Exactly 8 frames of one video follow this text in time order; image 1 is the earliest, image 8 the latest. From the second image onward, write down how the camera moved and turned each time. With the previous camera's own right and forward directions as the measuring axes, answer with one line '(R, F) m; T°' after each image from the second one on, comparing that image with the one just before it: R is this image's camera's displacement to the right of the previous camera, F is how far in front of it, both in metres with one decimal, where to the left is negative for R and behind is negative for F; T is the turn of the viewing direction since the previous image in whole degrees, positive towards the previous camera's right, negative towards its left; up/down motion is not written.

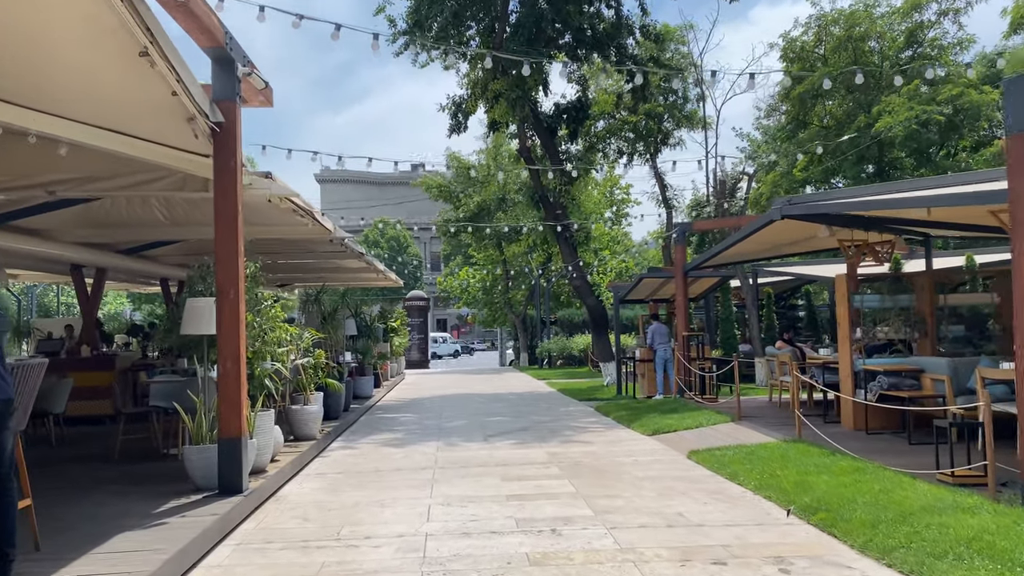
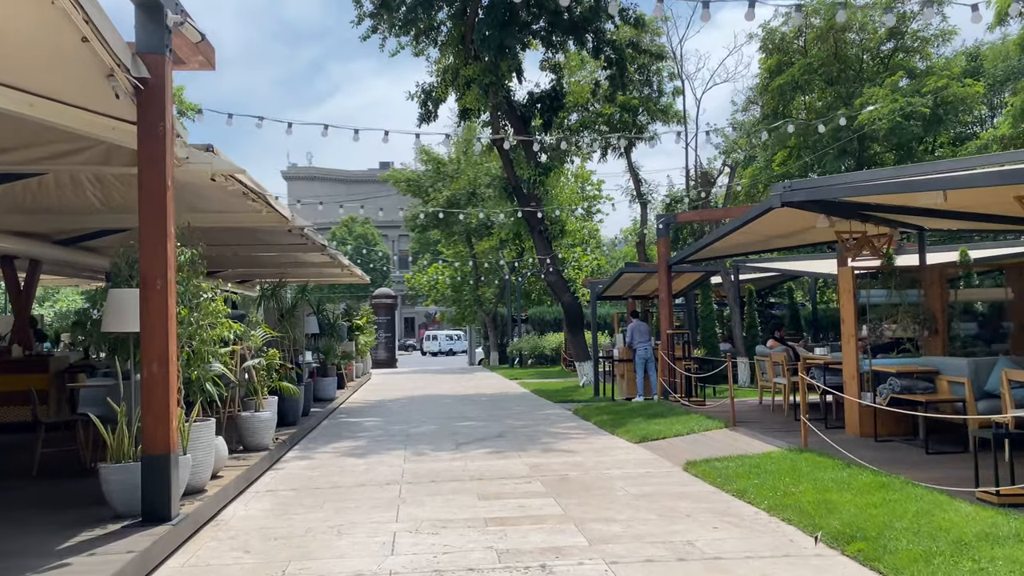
(-0.1, +1.0) m; +2°
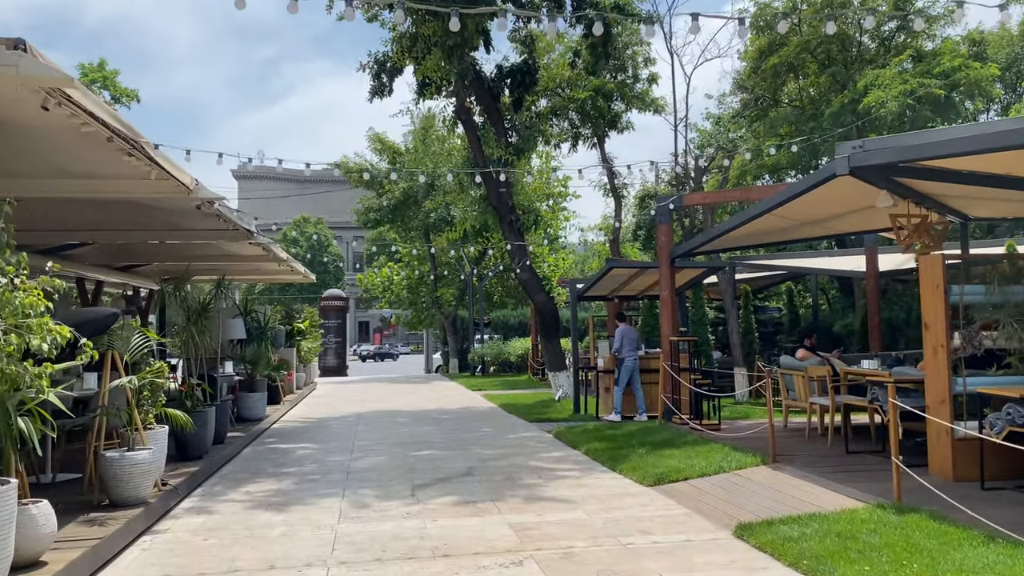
(-0.2, +2.6) m; +3°
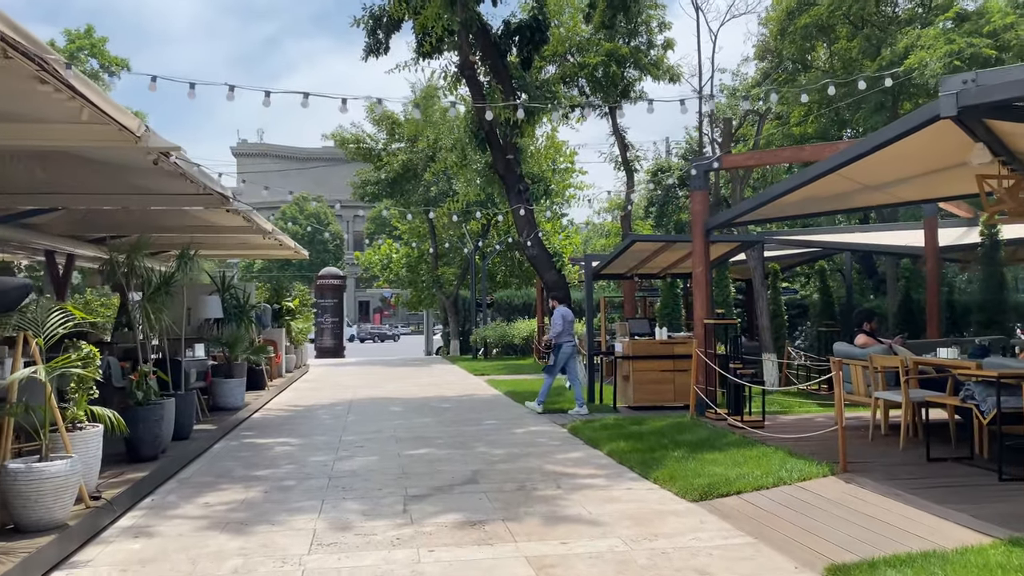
(-0.1, +1.5) m; 0°
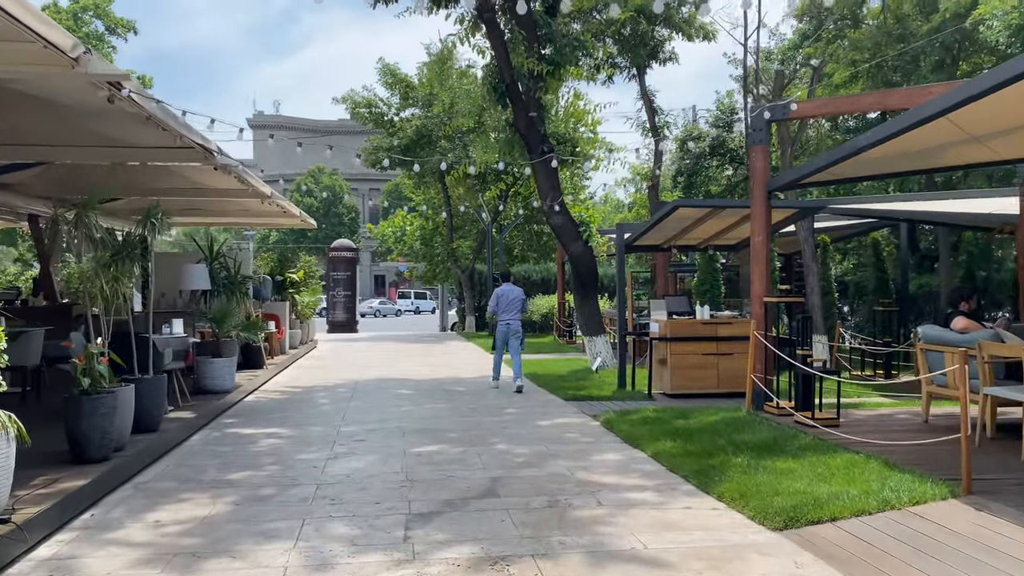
(-0.1, +1.5) m; -1°
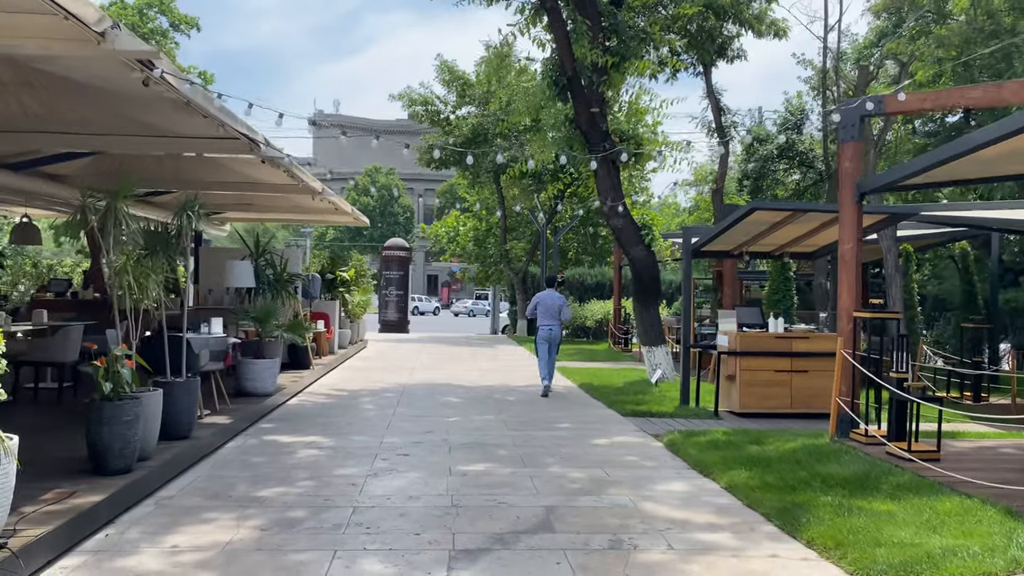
(-0.1, +0.7) m; -4°
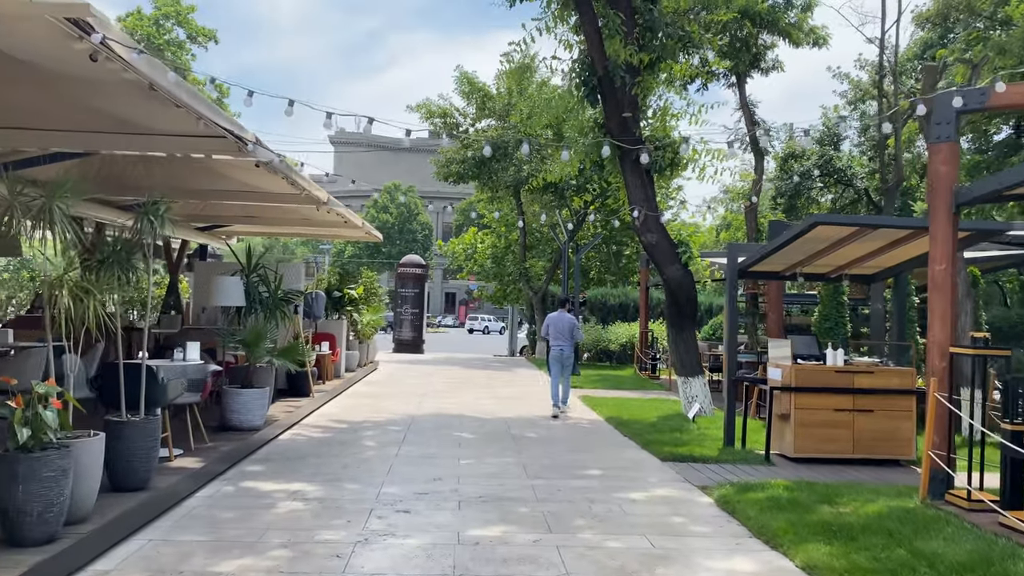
(-0.1, +1.3) m; -1°
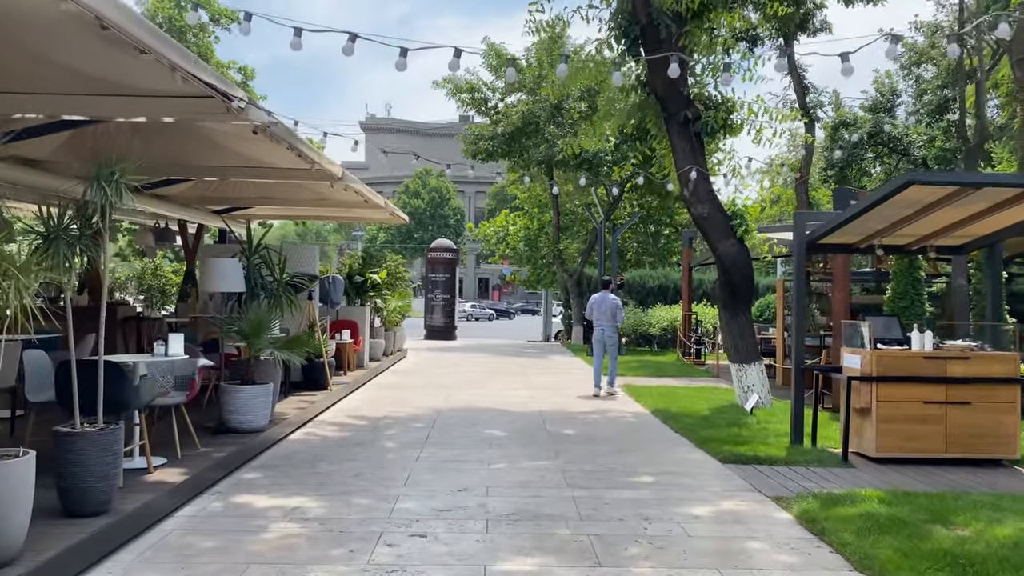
(0.0, +1.2) m; -2°
